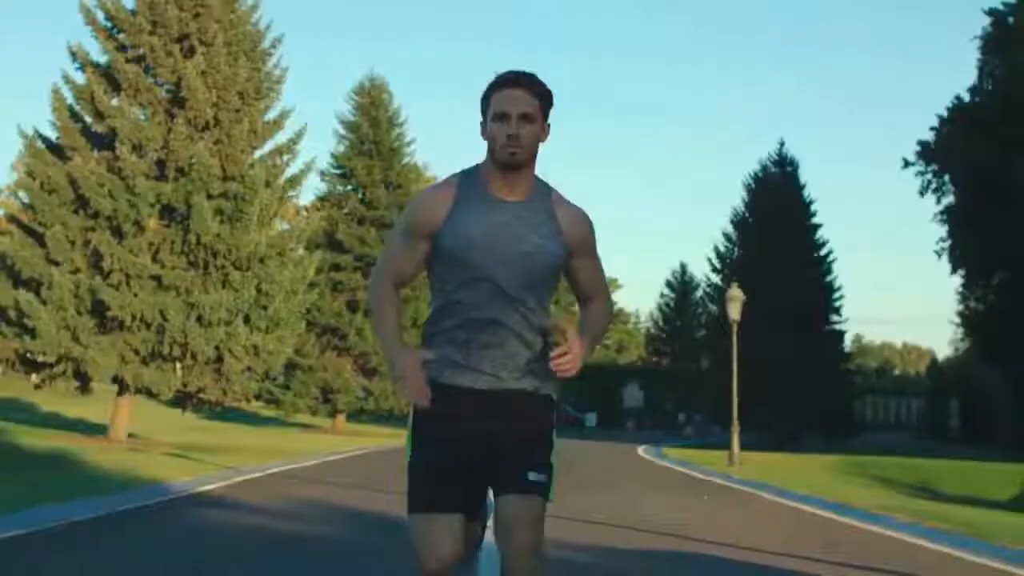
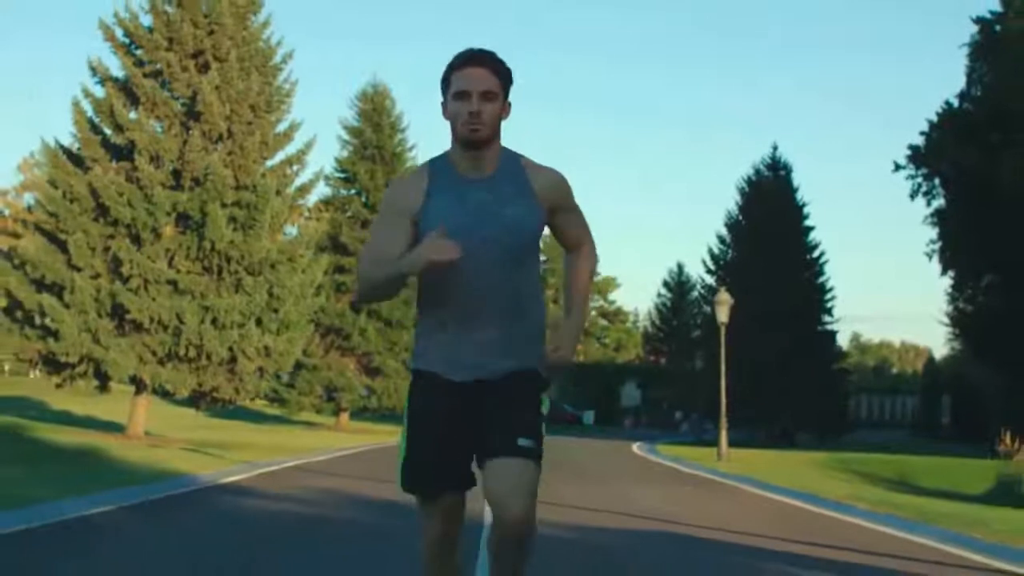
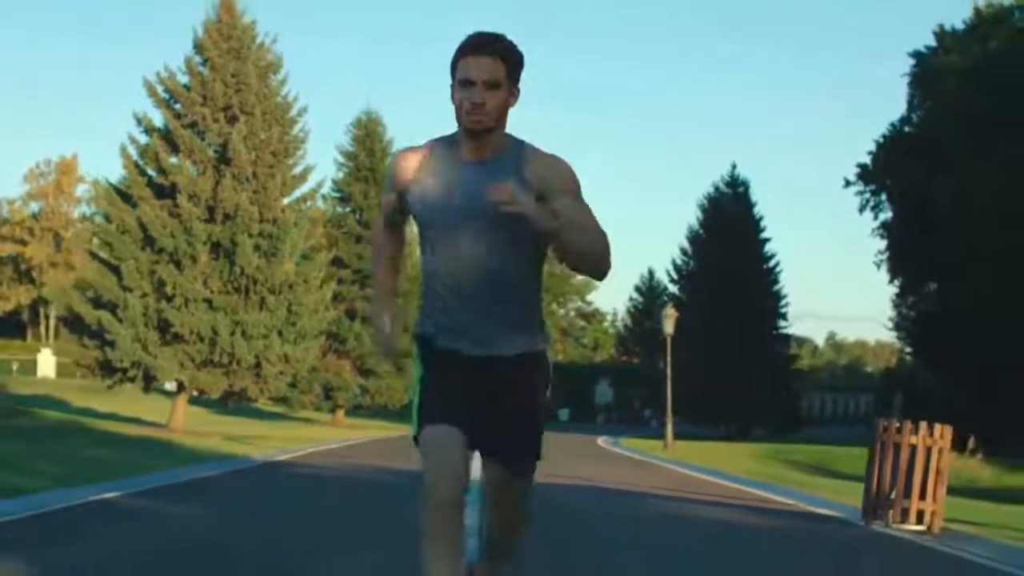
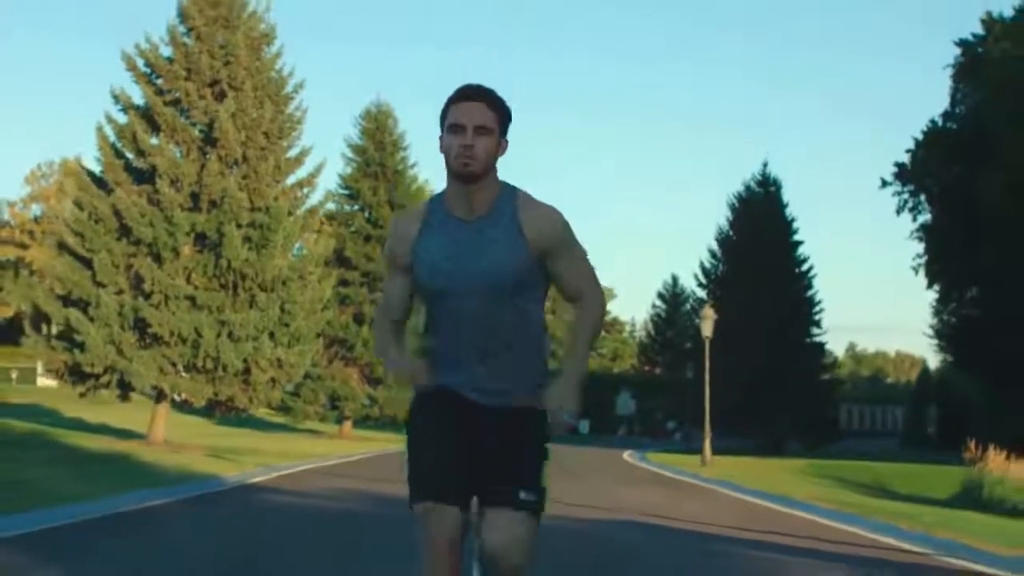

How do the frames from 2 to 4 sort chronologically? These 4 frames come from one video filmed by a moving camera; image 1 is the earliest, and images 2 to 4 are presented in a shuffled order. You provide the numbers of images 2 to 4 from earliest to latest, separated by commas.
2, 4, 3
